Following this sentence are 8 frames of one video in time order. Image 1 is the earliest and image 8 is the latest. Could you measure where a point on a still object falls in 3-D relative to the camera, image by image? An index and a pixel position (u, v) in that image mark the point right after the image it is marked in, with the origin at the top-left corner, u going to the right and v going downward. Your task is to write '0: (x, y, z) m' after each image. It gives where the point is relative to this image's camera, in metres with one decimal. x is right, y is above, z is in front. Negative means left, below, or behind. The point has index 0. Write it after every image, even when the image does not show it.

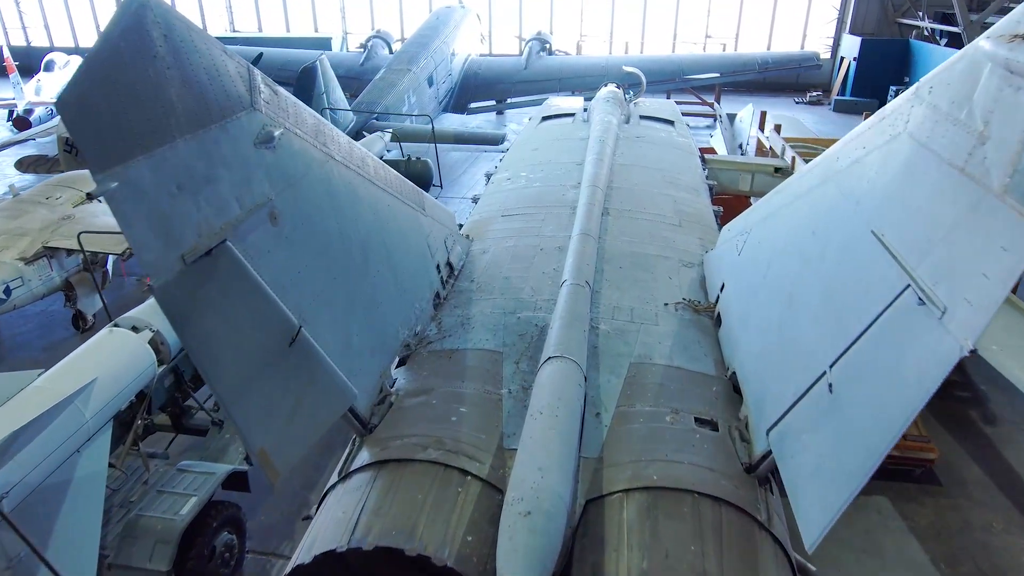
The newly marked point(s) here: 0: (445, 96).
0: (-1.8, +5.1, +17.5) m
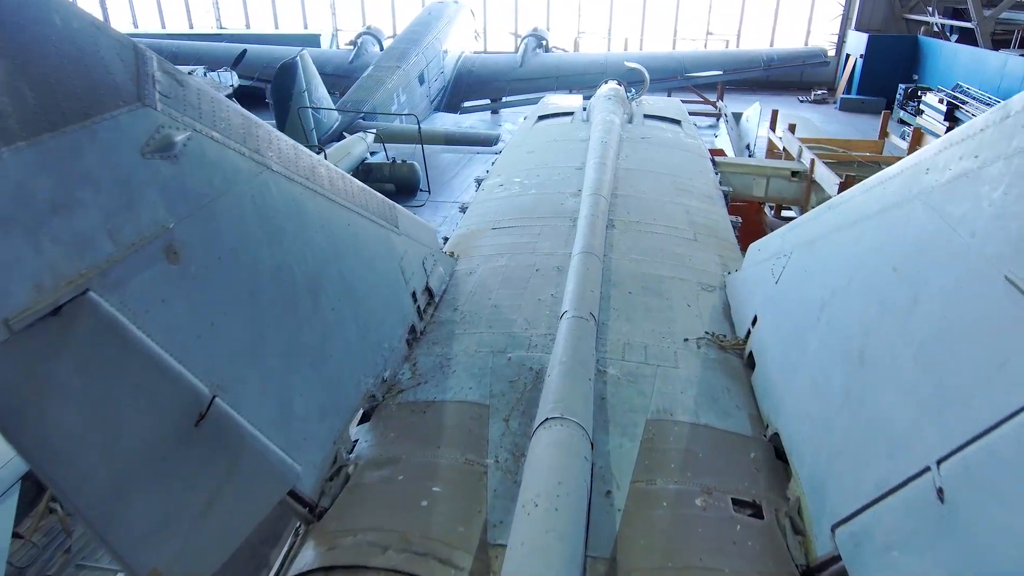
0: (-1.9, +4.9, +16.7) m
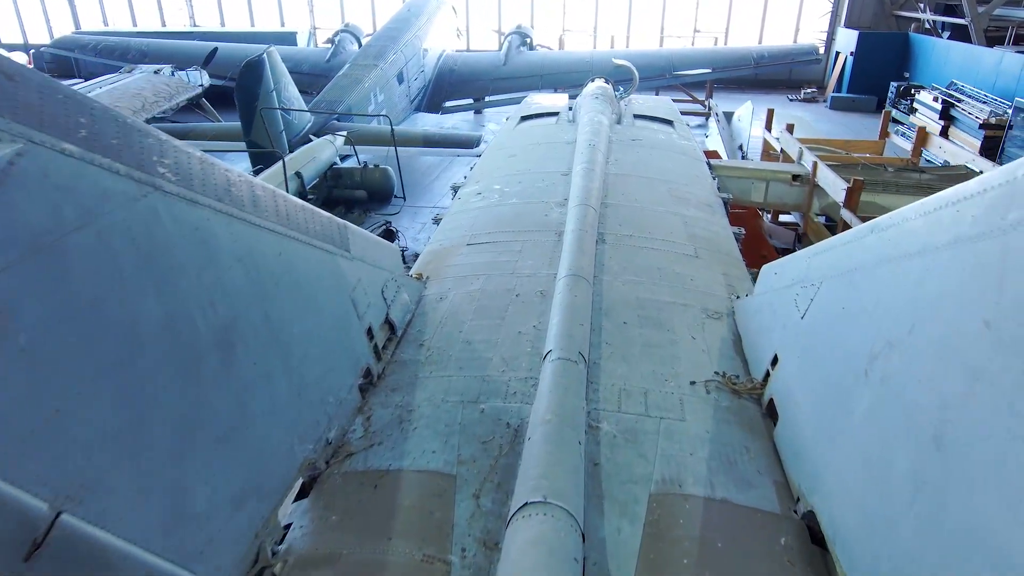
0: (-2.3, +4.7, +16.1) m
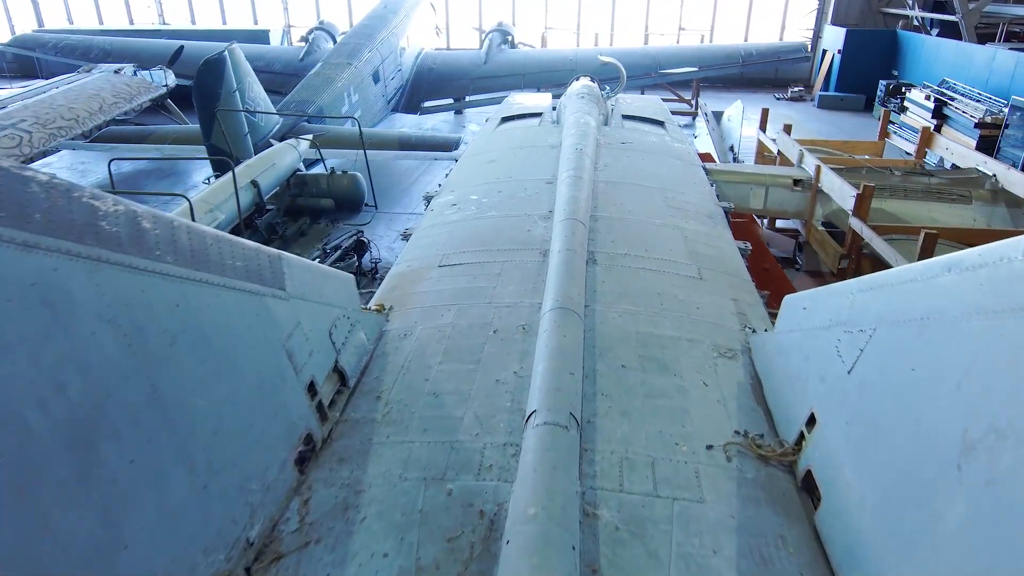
0: (-2.8, +4.6, +15.4) m
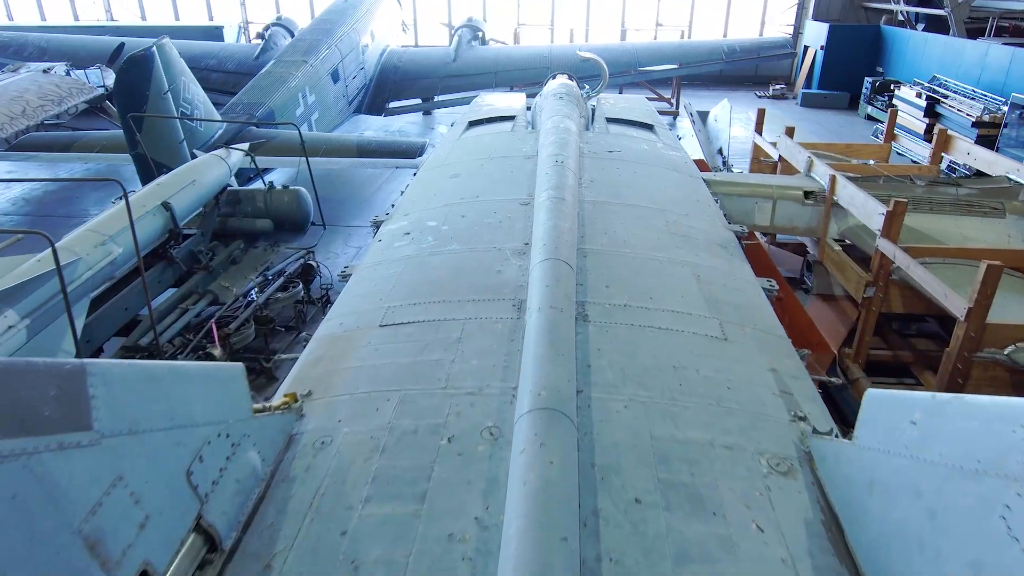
0: (-3.4, +4.2, +14.3) m
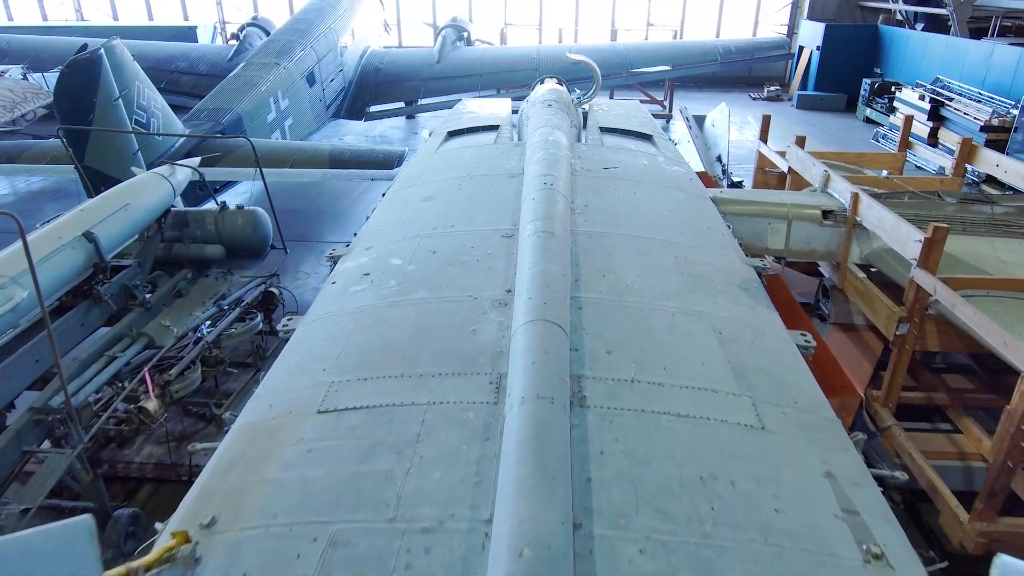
0: (-3.7, +3.9, +13.6) m
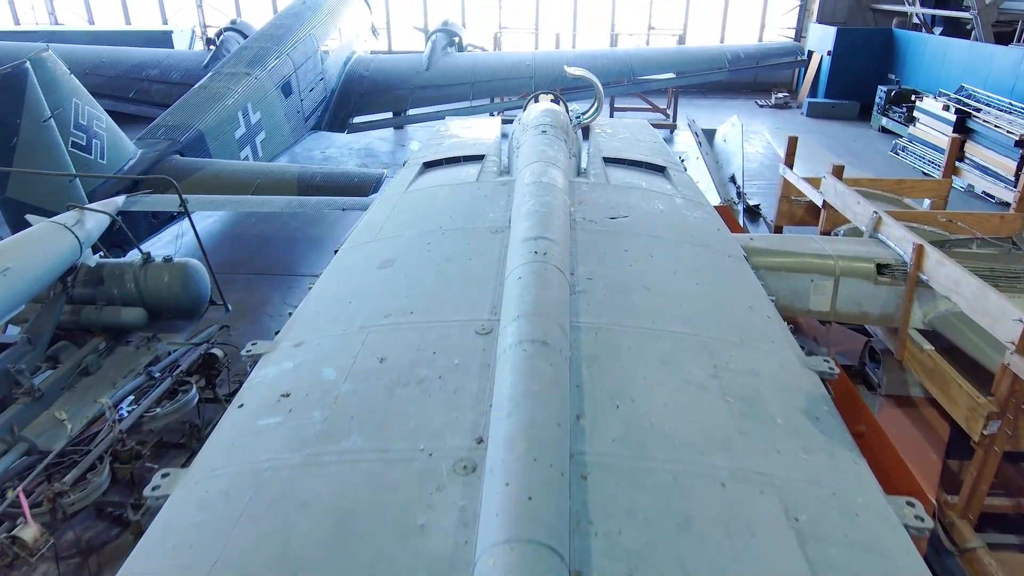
0: (-3.8, +3.4, +12.6) m
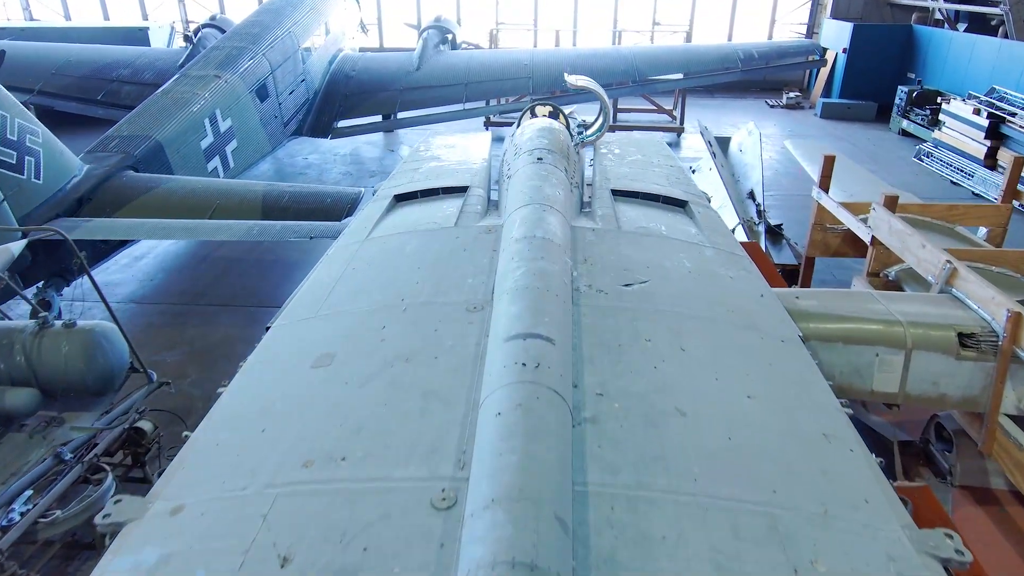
0: (-3.9, +3.1, +11.6) m
